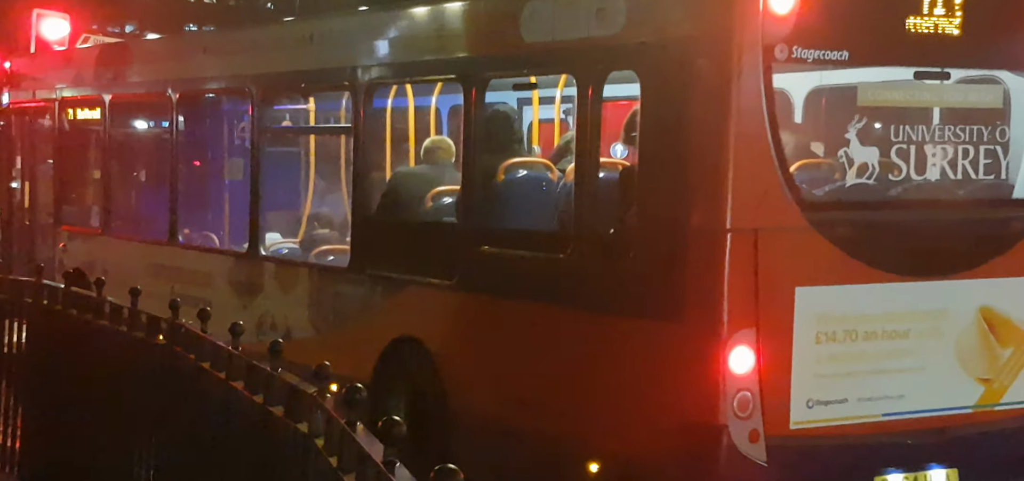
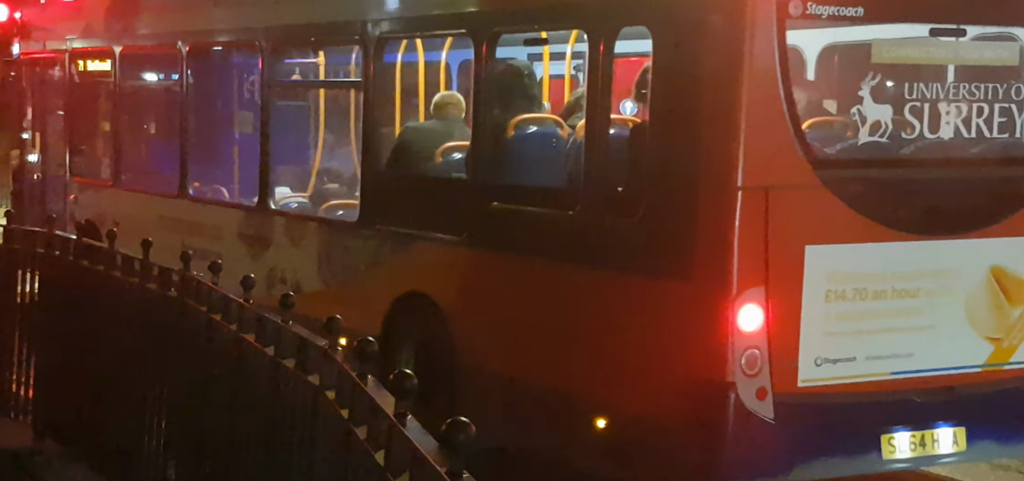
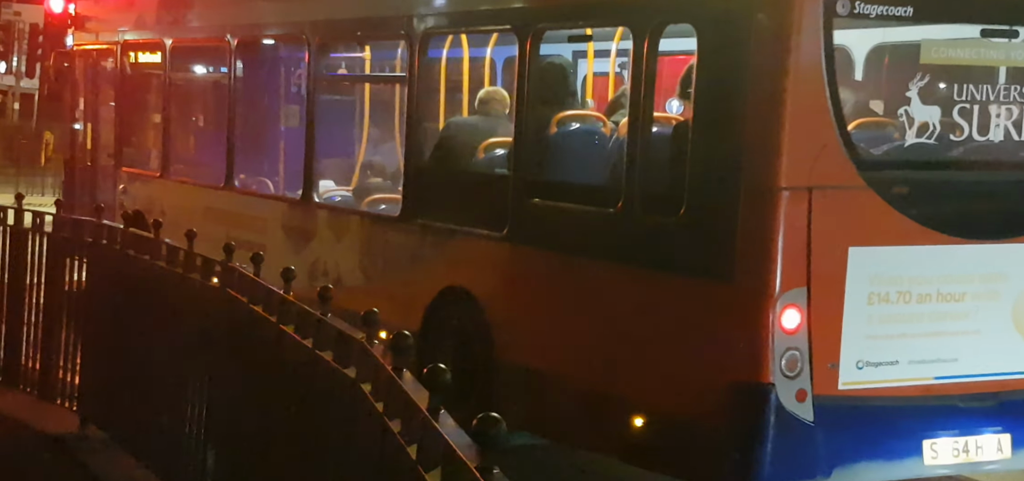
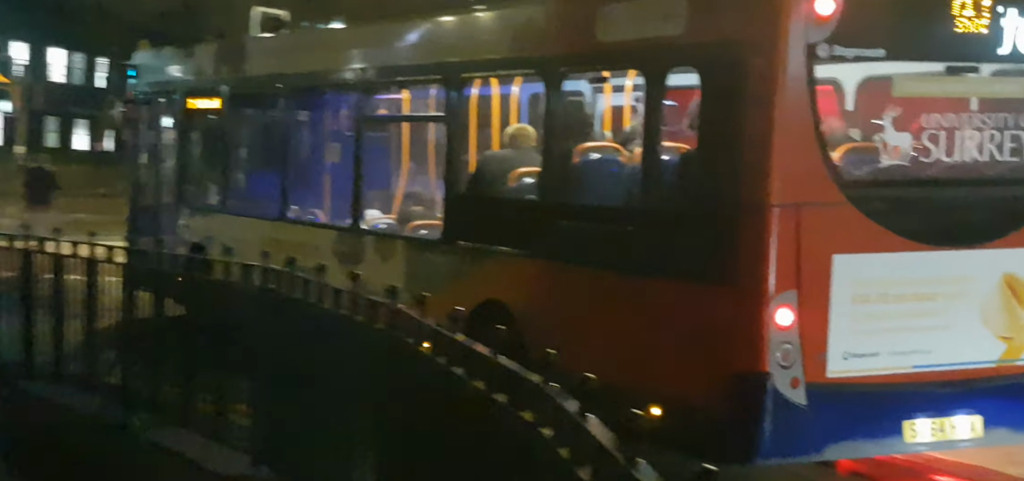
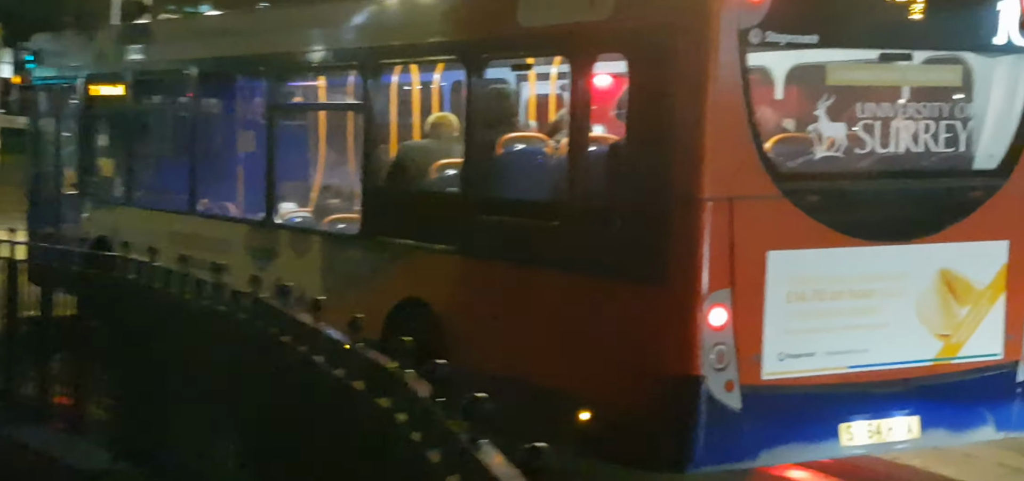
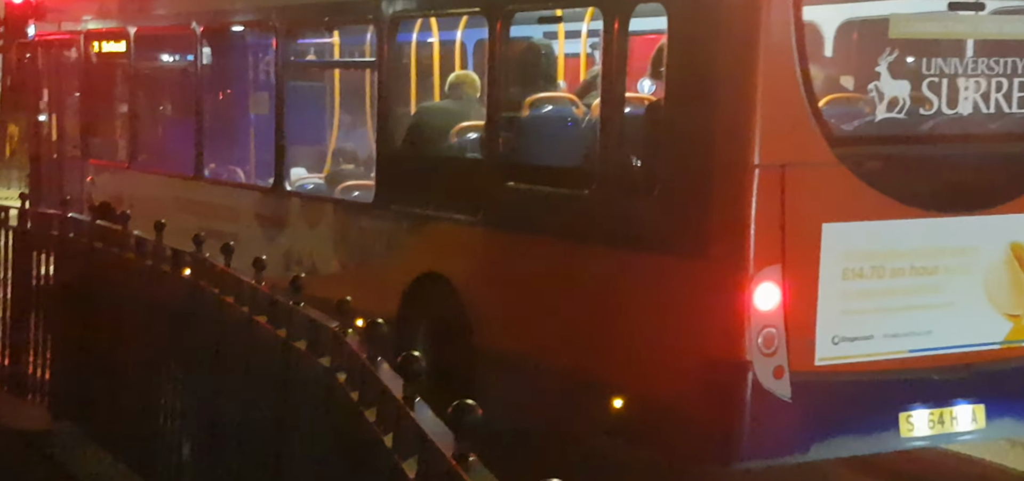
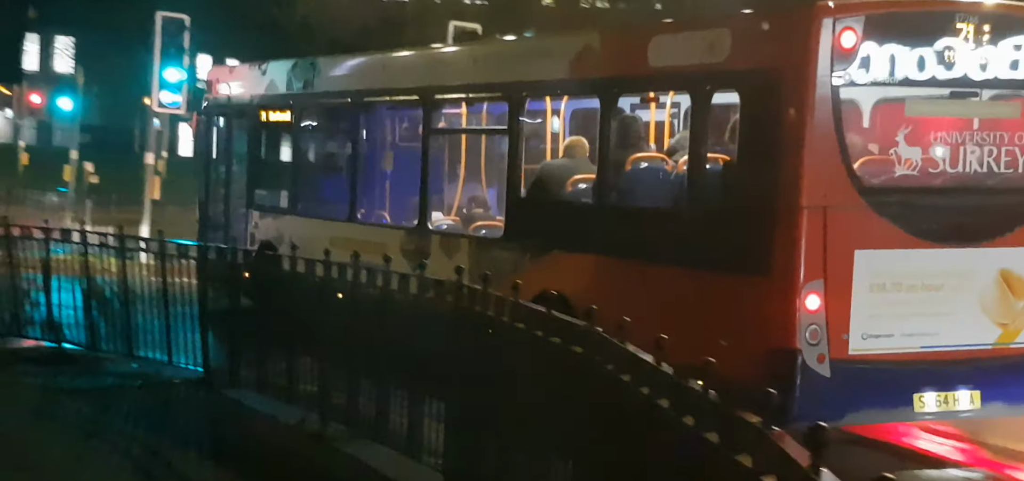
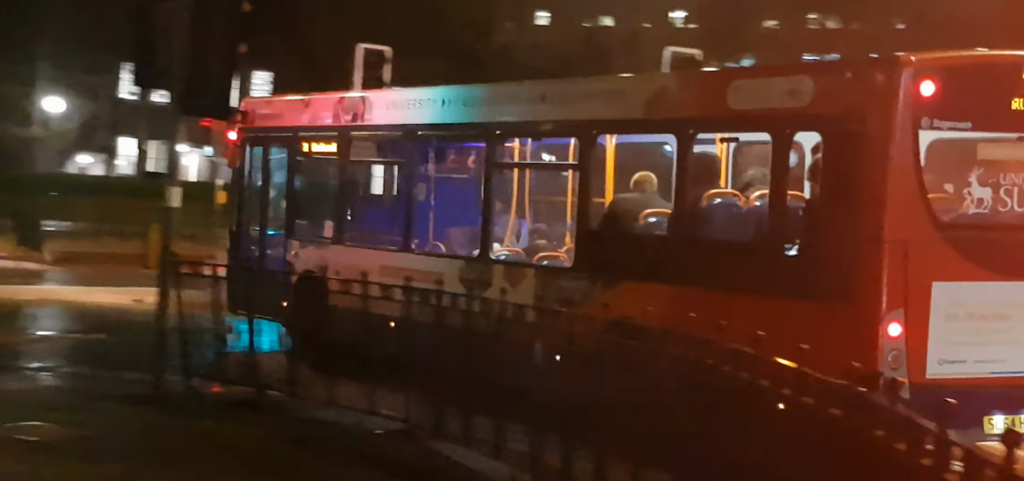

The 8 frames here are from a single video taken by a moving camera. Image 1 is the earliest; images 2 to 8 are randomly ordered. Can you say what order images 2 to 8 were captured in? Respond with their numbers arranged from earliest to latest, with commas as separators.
2, 6, 3, 5, 4, 7, 8
